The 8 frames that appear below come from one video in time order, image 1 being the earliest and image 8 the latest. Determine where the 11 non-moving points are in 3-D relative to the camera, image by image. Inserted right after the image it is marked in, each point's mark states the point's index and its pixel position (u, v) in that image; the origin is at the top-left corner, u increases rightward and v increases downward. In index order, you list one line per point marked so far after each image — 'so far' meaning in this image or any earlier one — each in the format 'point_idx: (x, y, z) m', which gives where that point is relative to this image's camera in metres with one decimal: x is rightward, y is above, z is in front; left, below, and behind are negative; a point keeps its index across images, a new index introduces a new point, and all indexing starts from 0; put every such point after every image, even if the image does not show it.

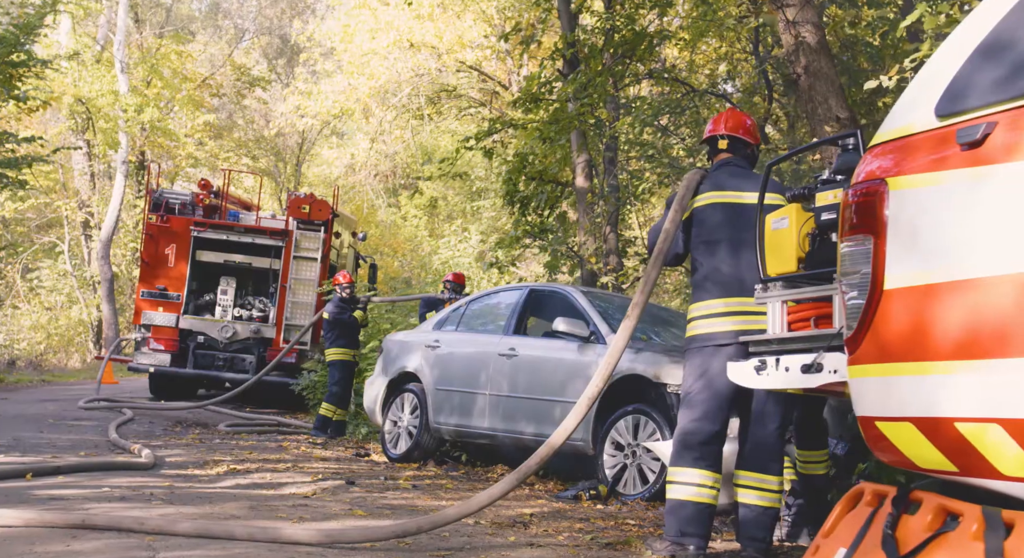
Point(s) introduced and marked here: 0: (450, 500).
0: (-0.4, -1.4, +6.5) m
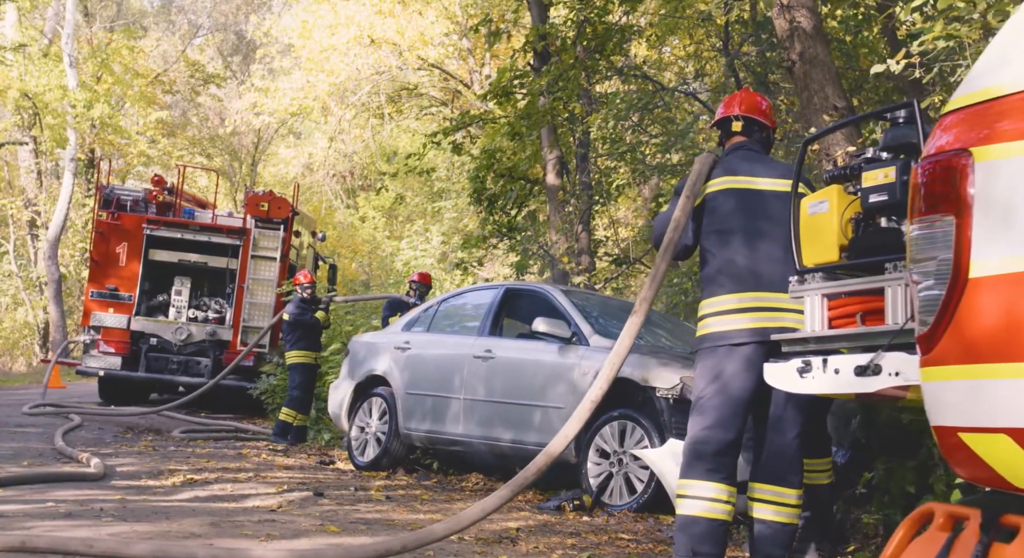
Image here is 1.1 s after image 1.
0: (-0.5, -1.3, +6.0) m
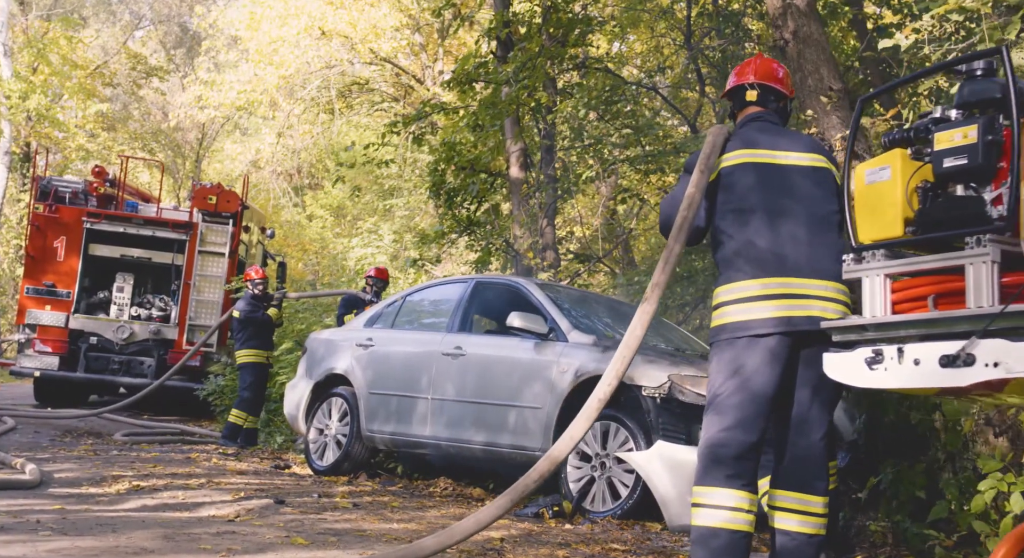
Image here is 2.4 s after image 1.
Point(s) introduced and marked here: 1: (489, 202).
0: (-0.6, -1.3, +5.5) m
1: (-0.3, +1.0, +14.0) m
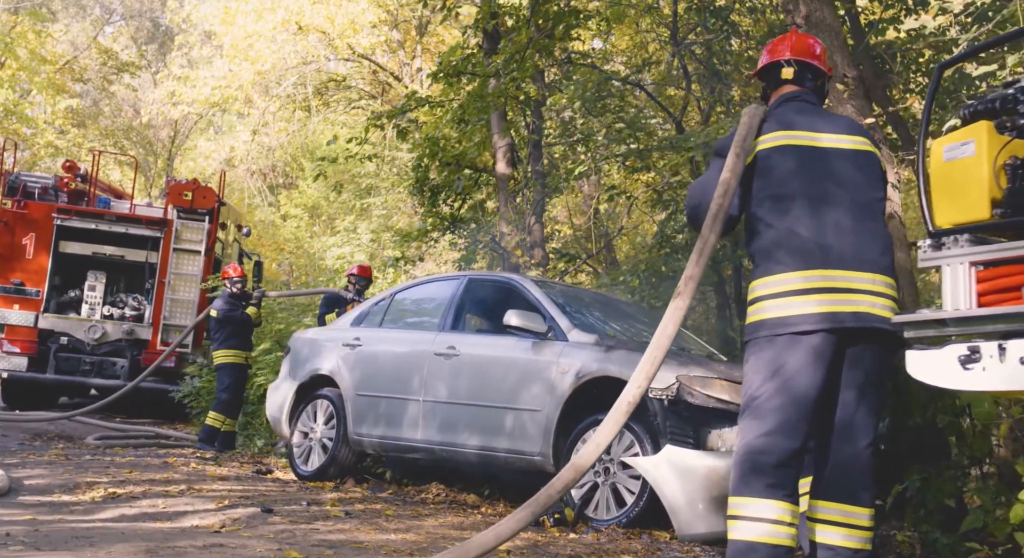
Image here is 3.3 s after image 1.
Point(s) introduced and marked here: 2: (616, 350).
0: (-0.6, -1.3, +5.2) m
1: (-0.5, +1.0, +13.7) m
2: (+0.6, -0.4, +6.3) m
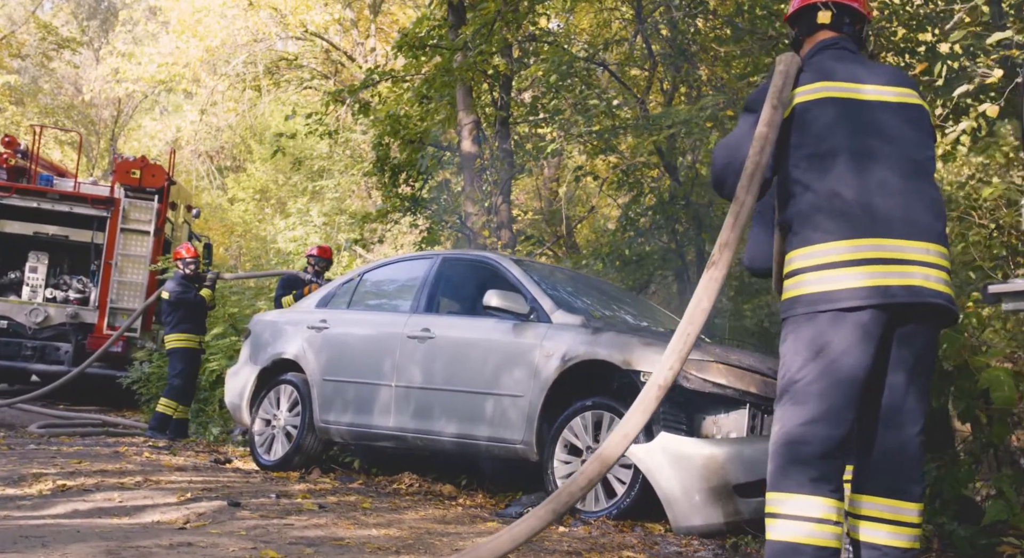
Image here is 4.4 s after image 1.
0: (-0.6, -1.1, +4.8) m
1: (-1.0, +1.3, +13.3) m
2: (+0.5, -0.3, +6.0) m
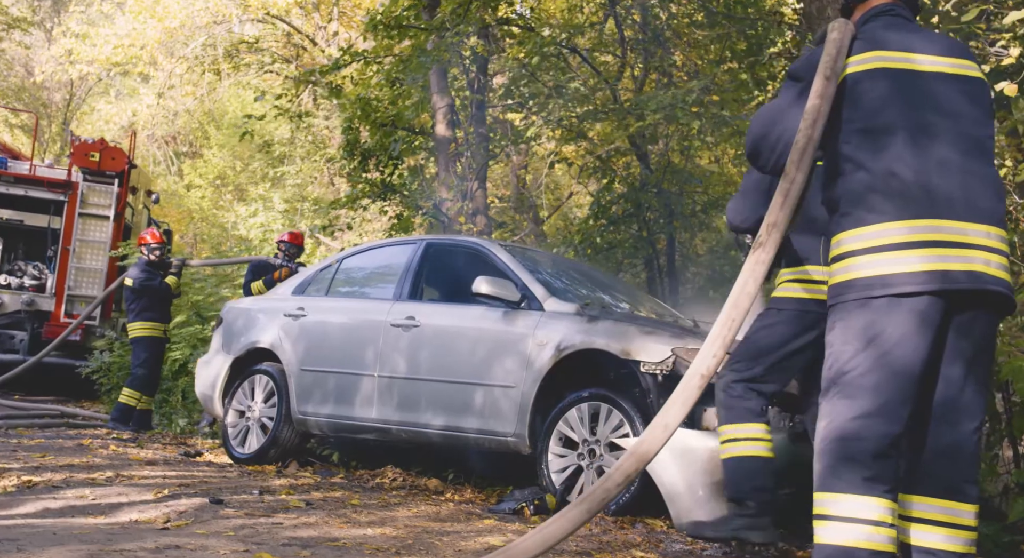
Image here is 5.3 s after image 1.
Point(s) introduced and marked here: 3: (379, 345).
0: (-0.6, -1.1, +4.6) m
1: (-1.3, +1.4, +13.0) m
2: (+0.5, -0.2, +5.8) m
3: (-0.8, -0.4, +6.6) m
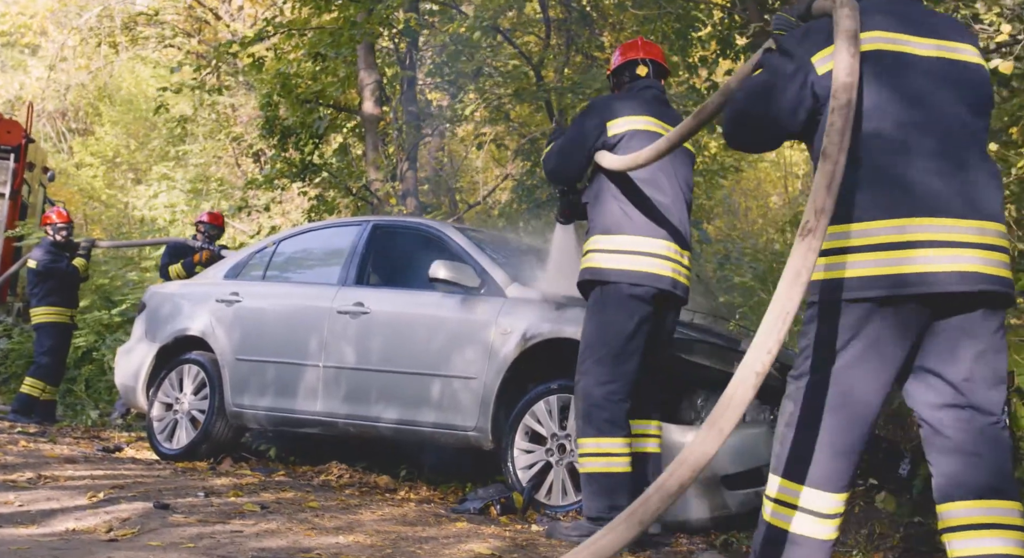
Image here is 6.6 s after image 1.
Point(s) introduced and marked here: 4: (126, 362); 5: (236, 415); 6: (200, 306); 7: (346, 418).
0: (-0.7, -1.0, +4.2) m
1: (-2.2, +1.6, +12.5) m
2: (+0.3, -0.2, +5.5) m
3: (-1.1, -0.3, +6.2) m
4: (-2.6, -0.6, +7.2) m
5: (-1.7, -0.8, +6.5) m
6: (-2.0, -0.2, +6.9) m
7: (-1.0, -0.8, +6.1) m
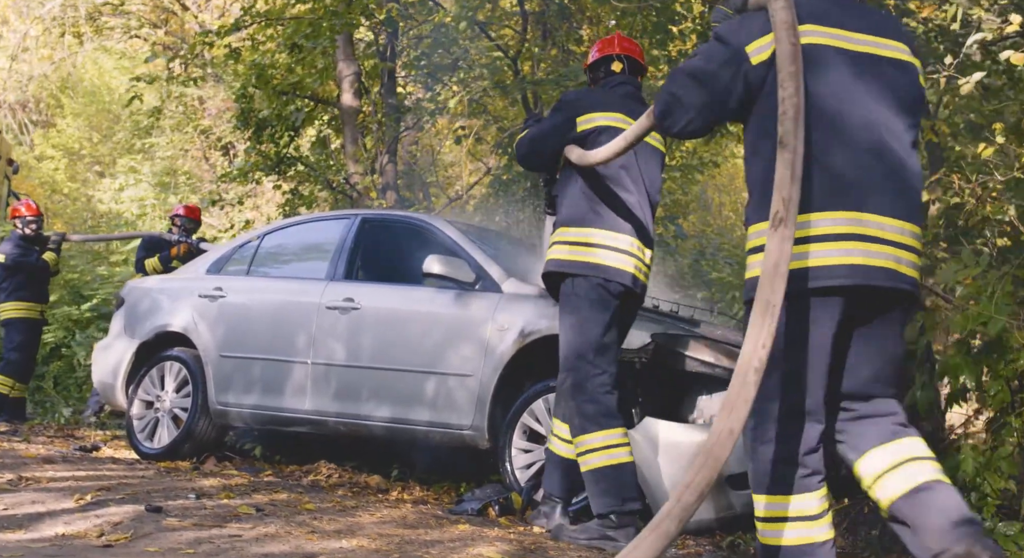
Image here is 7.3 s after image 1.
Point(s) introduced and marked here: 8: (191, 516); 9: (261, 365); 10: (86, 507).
0: (-0.6, -1.0, +4.0) m
1: (-2.4, +1.7, +12.2) m
2: (+0.3, -0.1, +5.4) m
3: (-1.1, -0.3, +6.0) m
4: (-2.7, -0.5, +6.9) m
5: (-1.8, -0.8, +6.4) m
6: (-2.1, -0.1, +6.7) m
7: (-1.0, -0.8, +5.9) m
8: (-1.3, -0.9, +4.2) m
9: (-1.5, -0.5, +6.2) m
10: (-1.8, -0.9, +4.4) m
